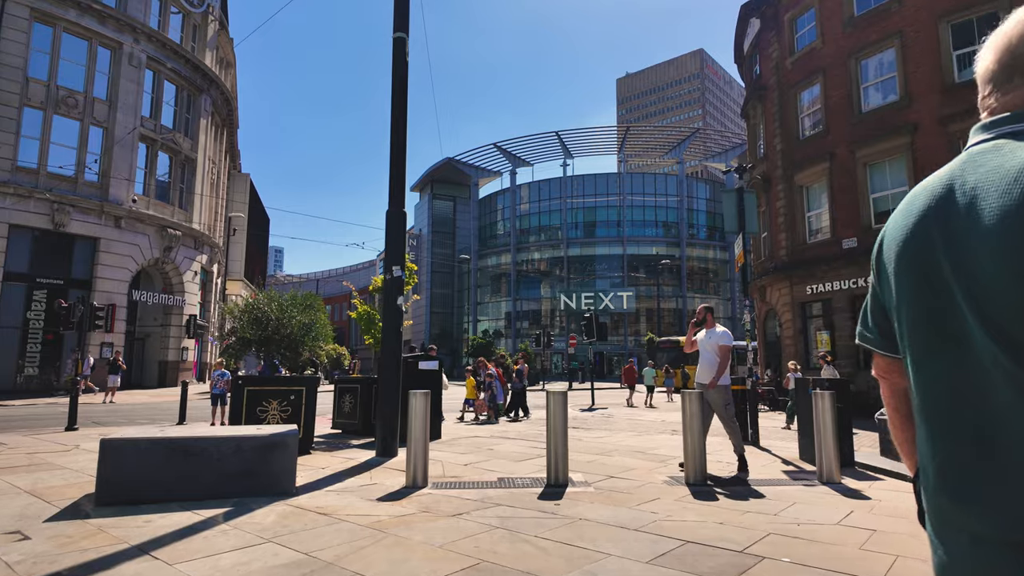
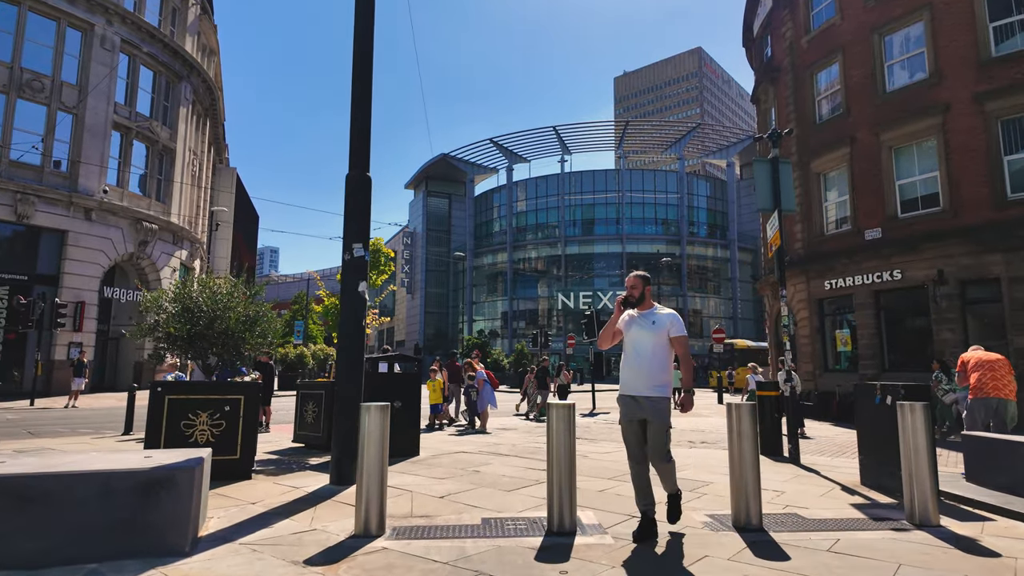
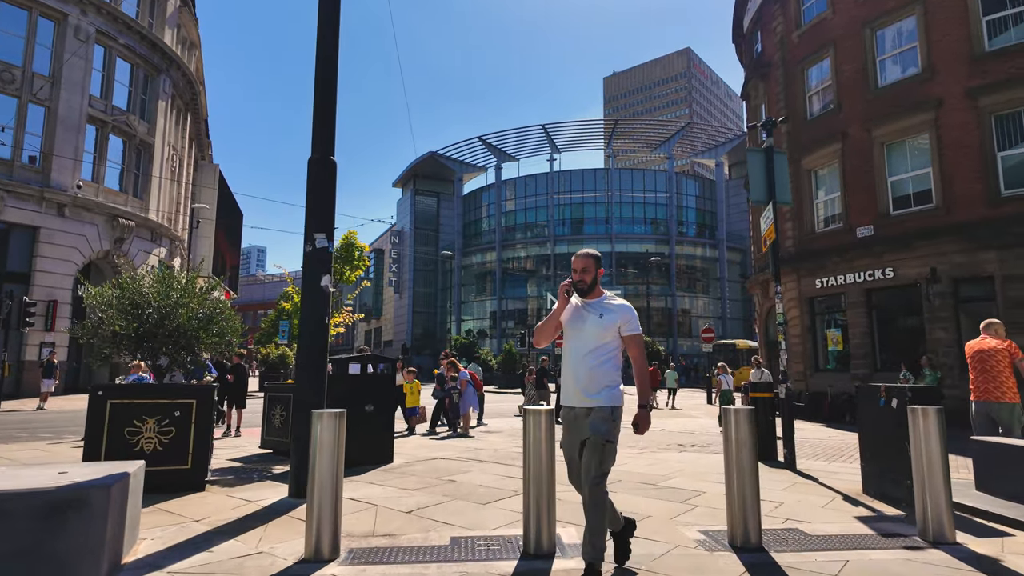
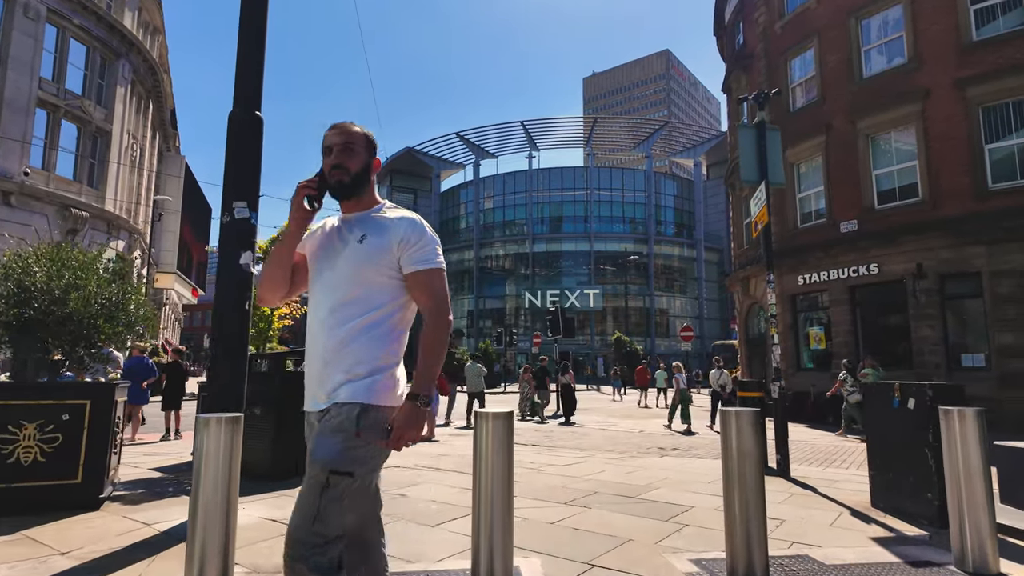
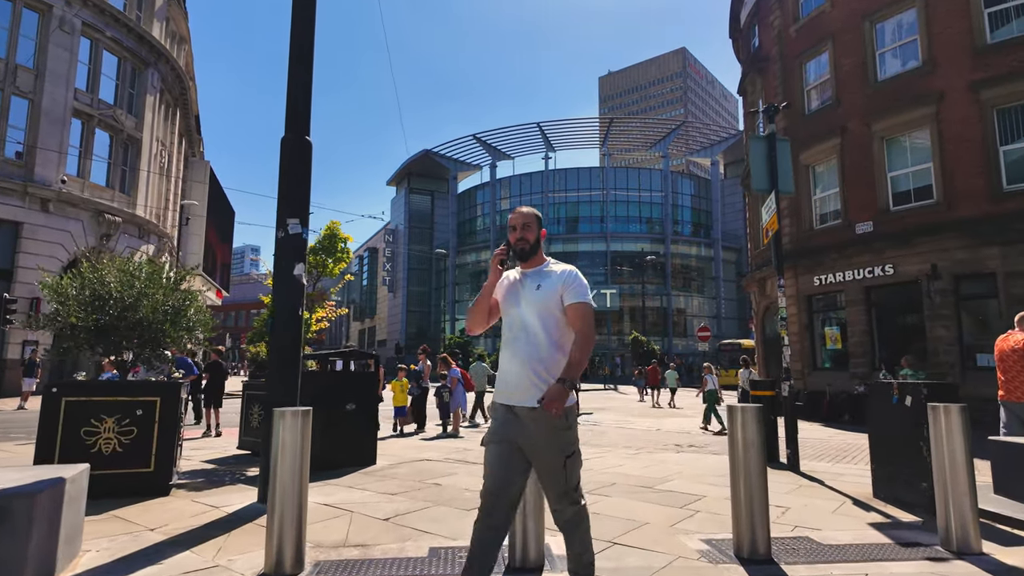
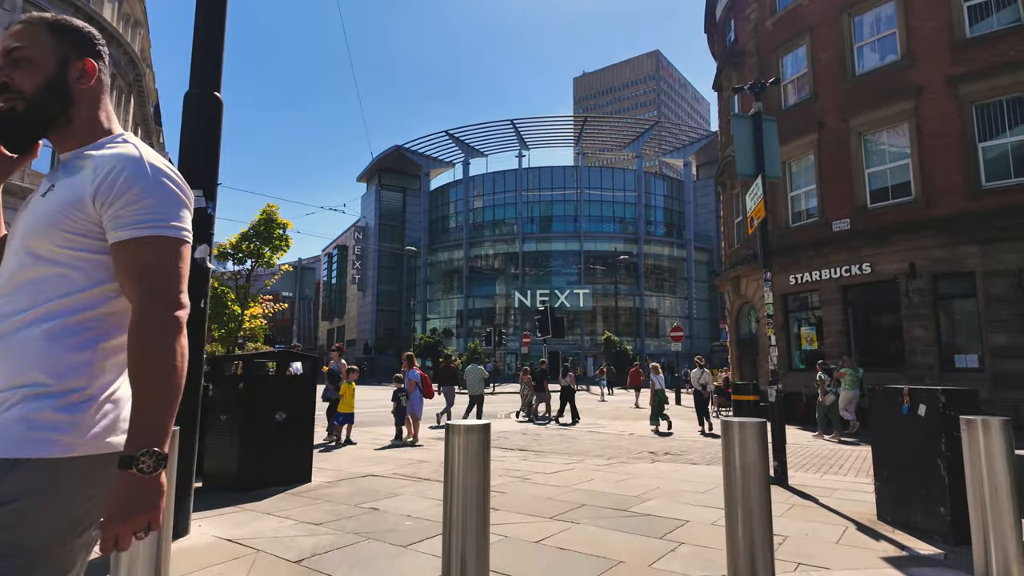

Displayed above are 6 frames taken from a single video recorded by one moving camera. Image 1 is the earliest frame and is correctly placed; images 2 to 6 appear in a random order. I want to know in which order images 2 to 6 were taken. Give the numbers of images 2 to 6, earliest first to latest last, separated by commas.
2, 3, 5, 4, 6
